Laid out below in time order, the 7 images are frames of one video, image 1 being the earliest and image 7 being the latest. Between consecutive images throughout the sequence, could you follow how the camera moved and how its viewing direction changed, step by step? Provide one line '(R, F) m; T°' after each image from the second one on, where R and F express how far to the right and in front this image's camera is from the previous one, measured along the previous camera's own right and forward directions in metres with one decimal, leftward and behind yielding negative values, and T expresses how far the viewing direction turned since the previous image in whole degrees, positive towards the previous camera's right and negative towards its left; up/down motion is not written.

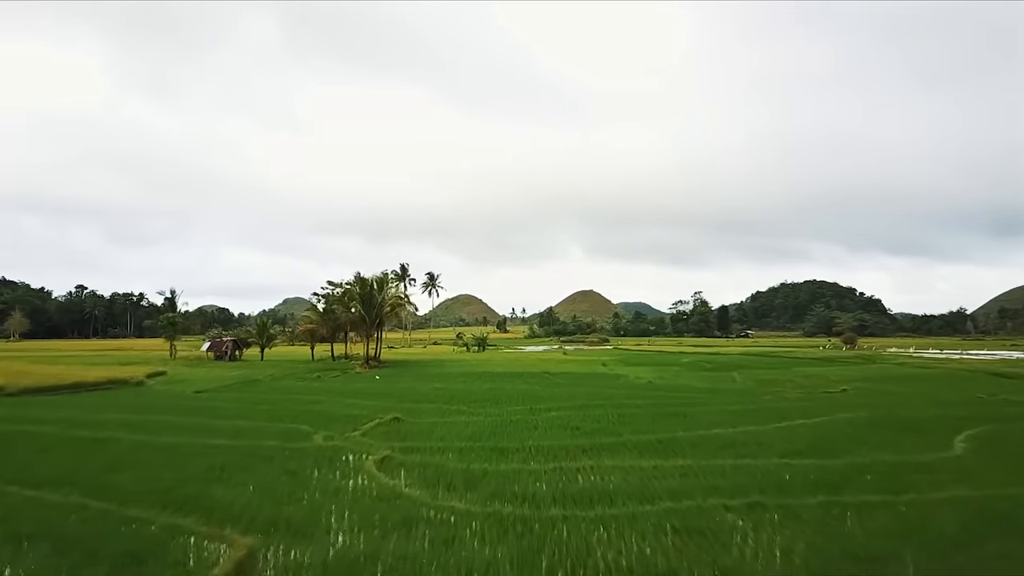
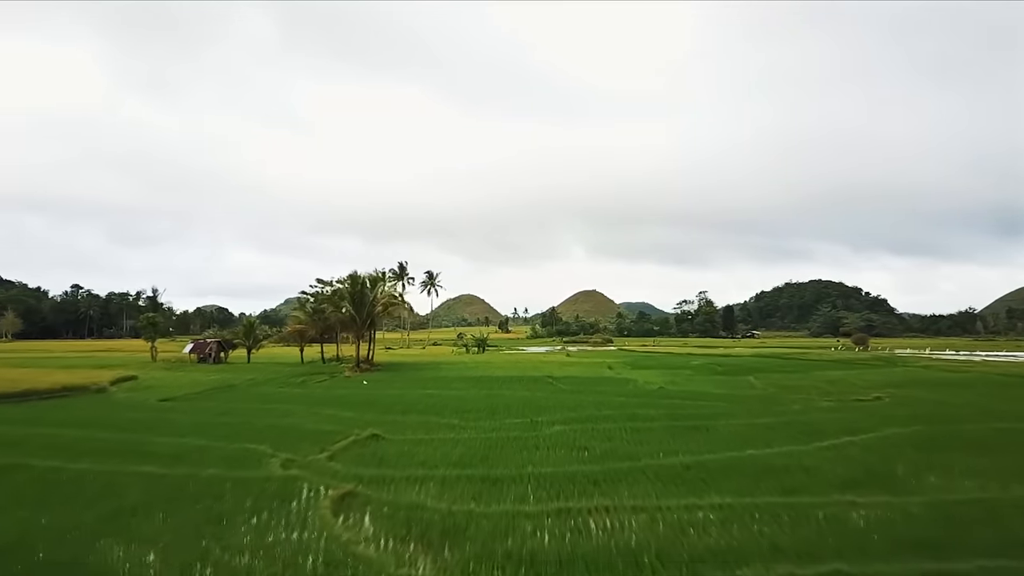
(+0.2, +2.8) m; 0°
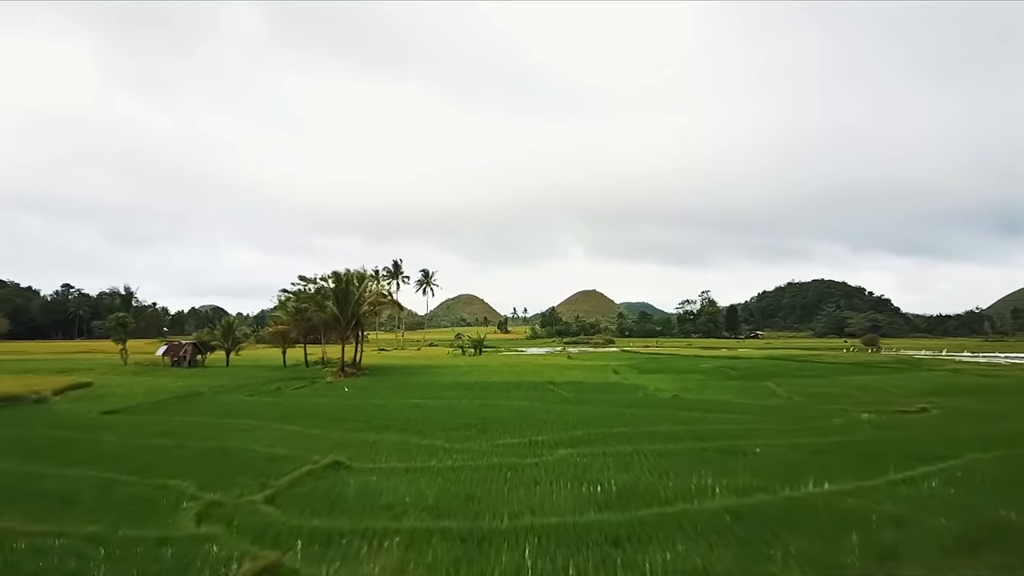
(+0.1, +3.3) m; 0°
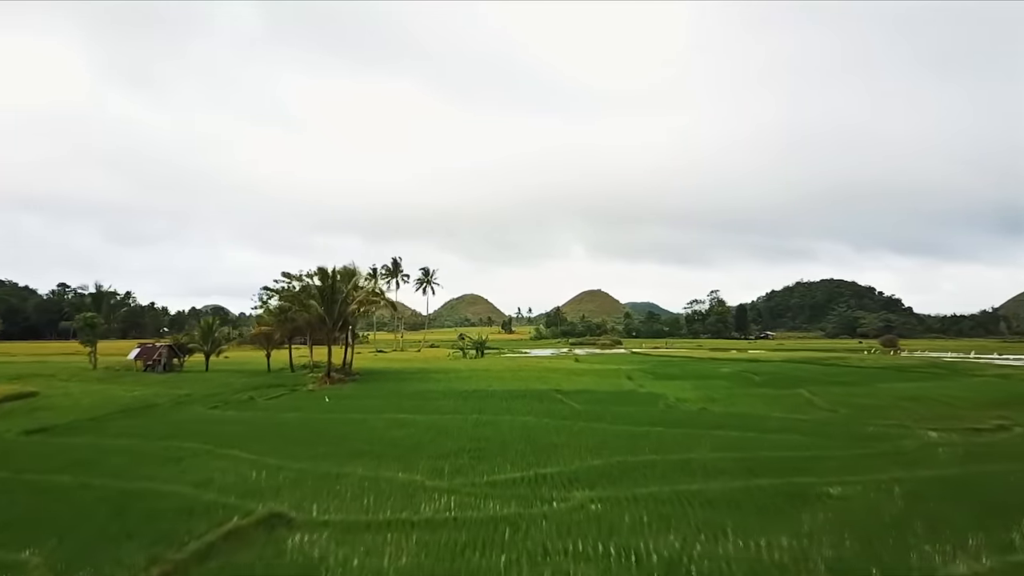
(+0.1, +3.7) m; 0°
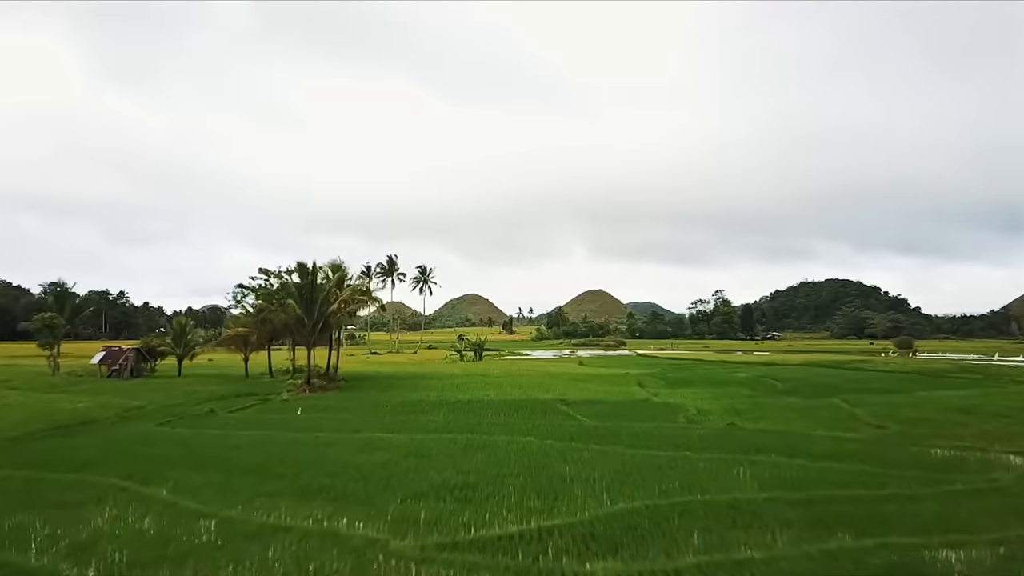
(+0.1, +3.5) m; 0°
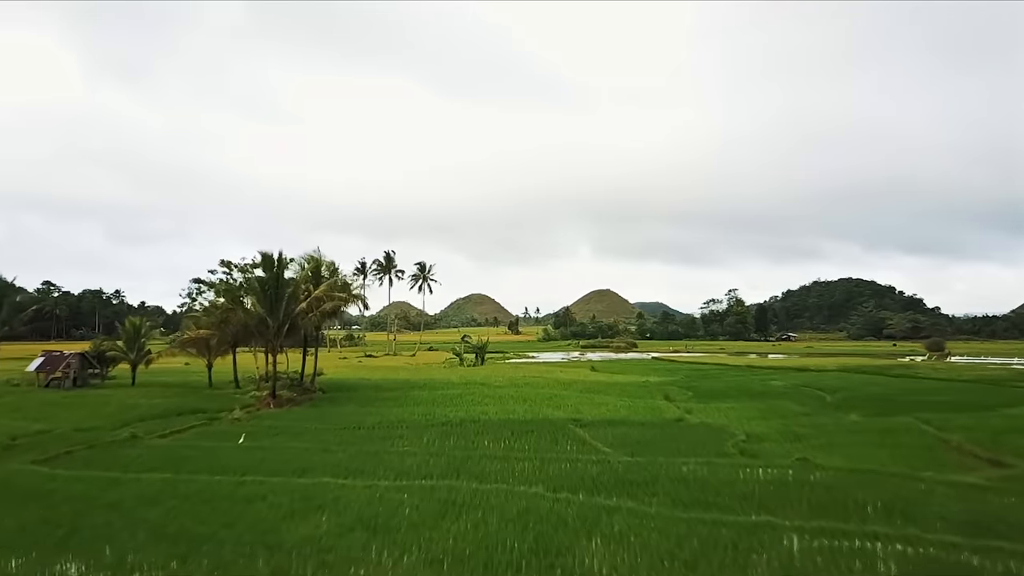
(+0.1, +5.2) m; -1°
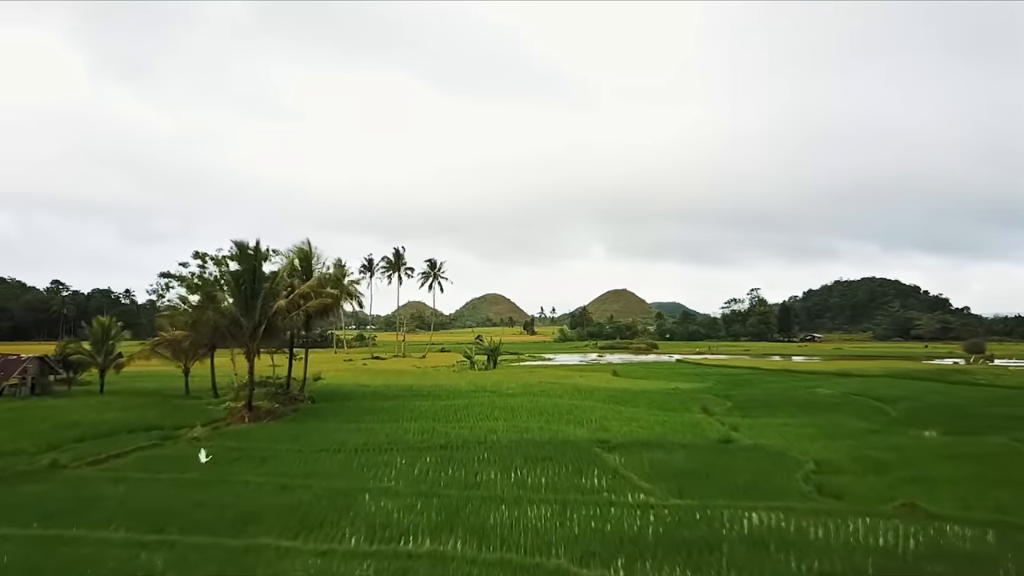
(+0.1, +4.0) m; -1°
